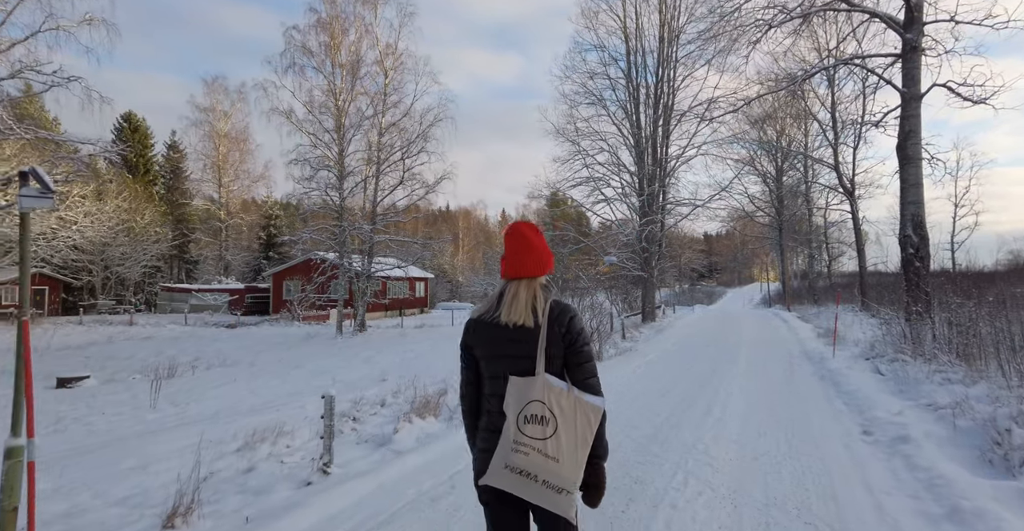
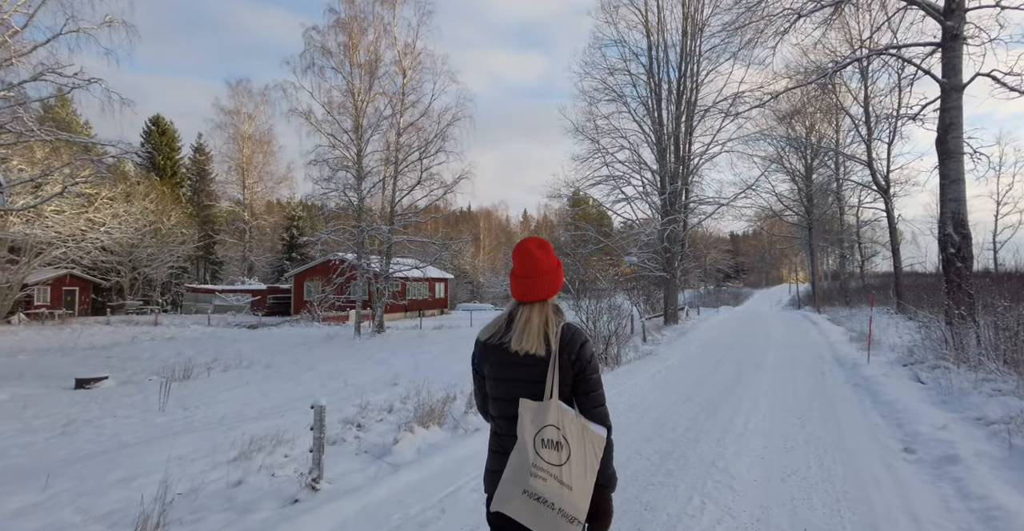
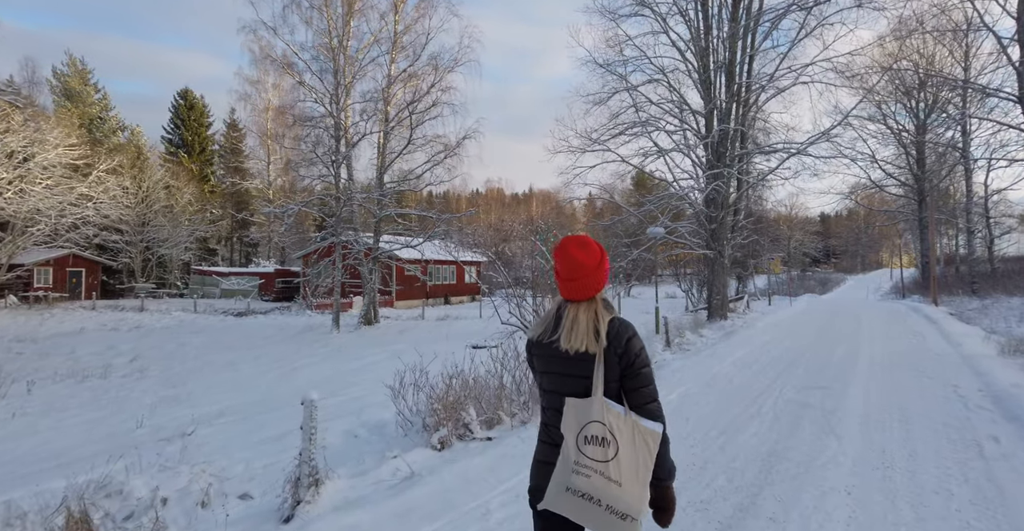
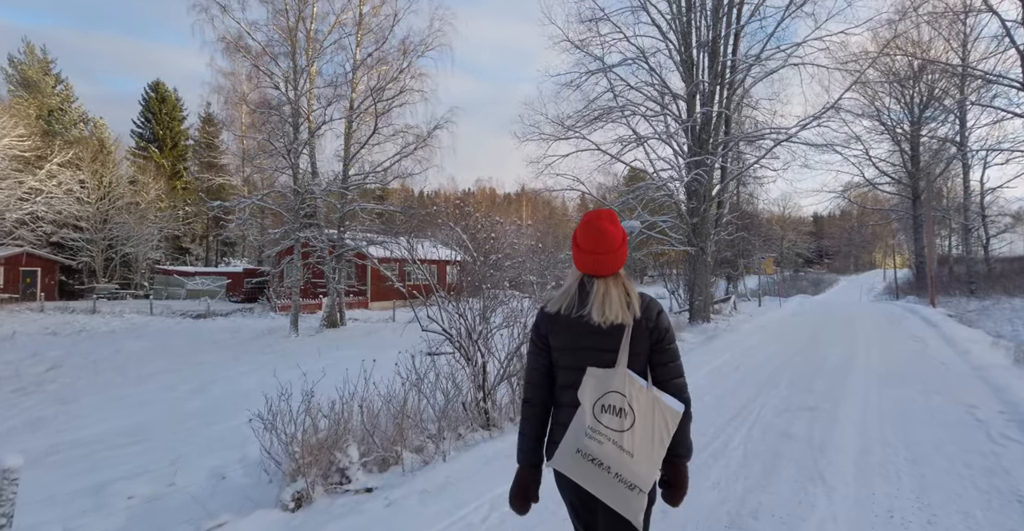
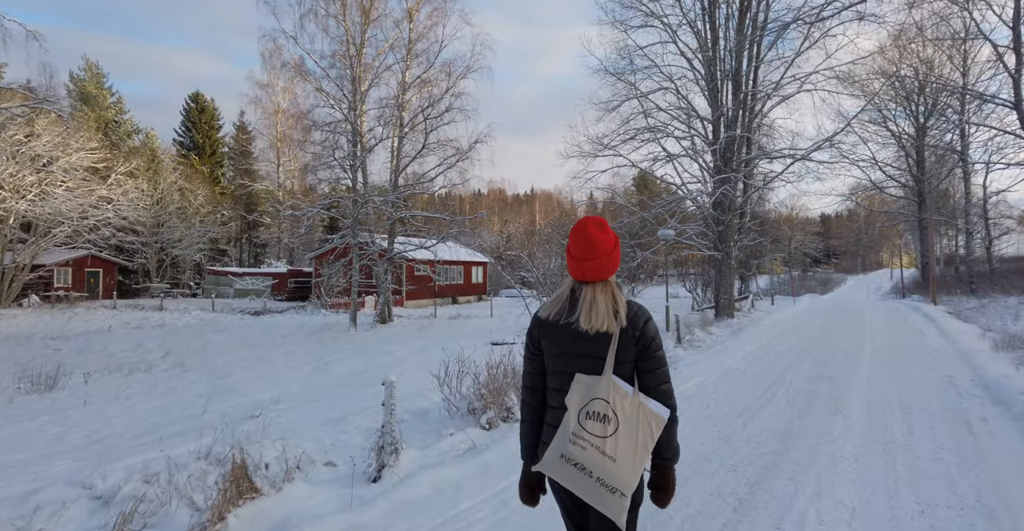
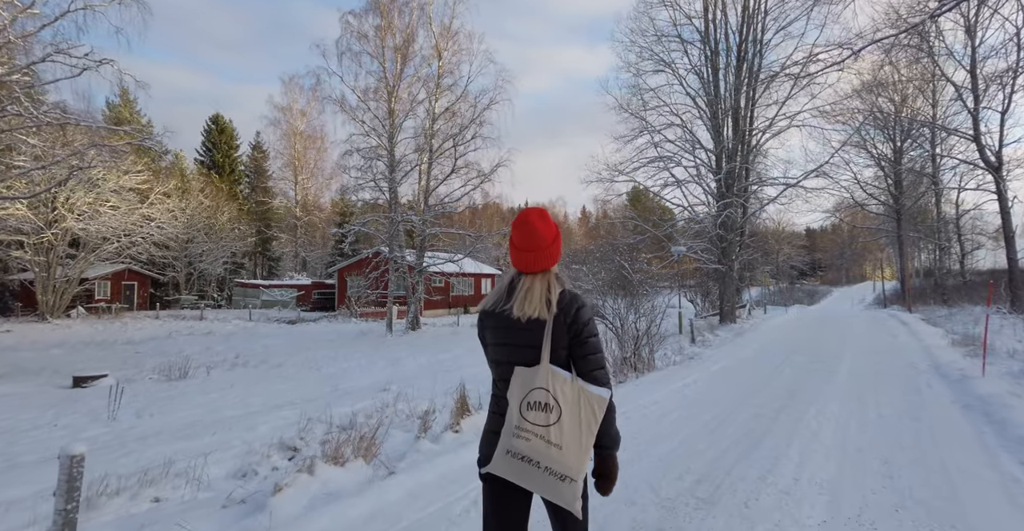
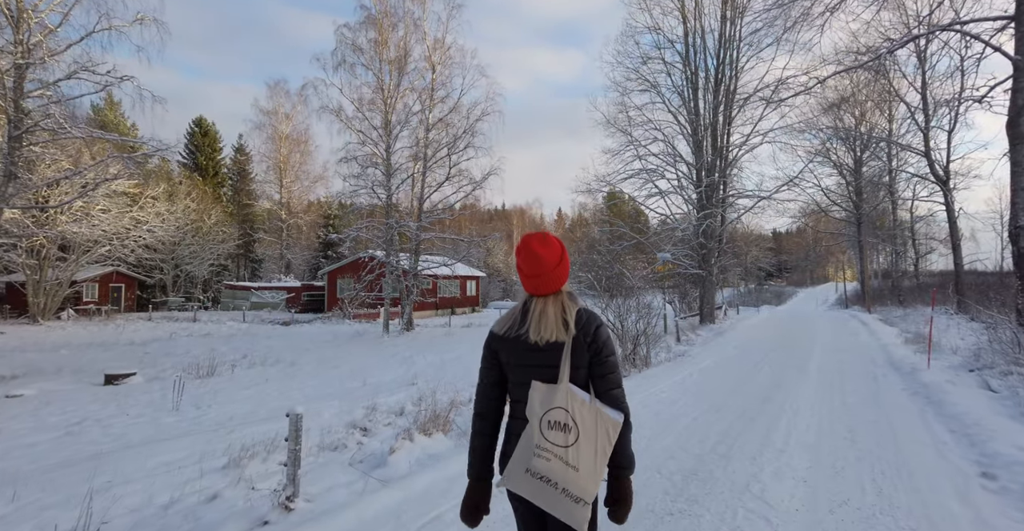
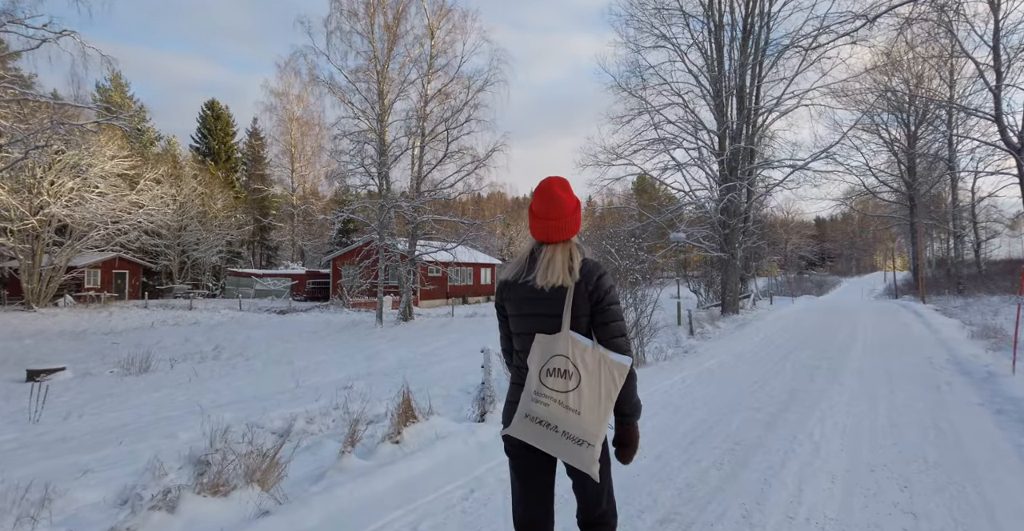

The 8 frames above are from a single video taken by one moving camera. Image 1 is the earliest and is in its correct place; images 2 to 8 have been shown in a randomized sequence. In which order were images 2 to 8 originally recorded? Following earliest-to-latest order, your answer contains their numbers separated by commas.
2, 7, 6, 8, 5, 3, 4
